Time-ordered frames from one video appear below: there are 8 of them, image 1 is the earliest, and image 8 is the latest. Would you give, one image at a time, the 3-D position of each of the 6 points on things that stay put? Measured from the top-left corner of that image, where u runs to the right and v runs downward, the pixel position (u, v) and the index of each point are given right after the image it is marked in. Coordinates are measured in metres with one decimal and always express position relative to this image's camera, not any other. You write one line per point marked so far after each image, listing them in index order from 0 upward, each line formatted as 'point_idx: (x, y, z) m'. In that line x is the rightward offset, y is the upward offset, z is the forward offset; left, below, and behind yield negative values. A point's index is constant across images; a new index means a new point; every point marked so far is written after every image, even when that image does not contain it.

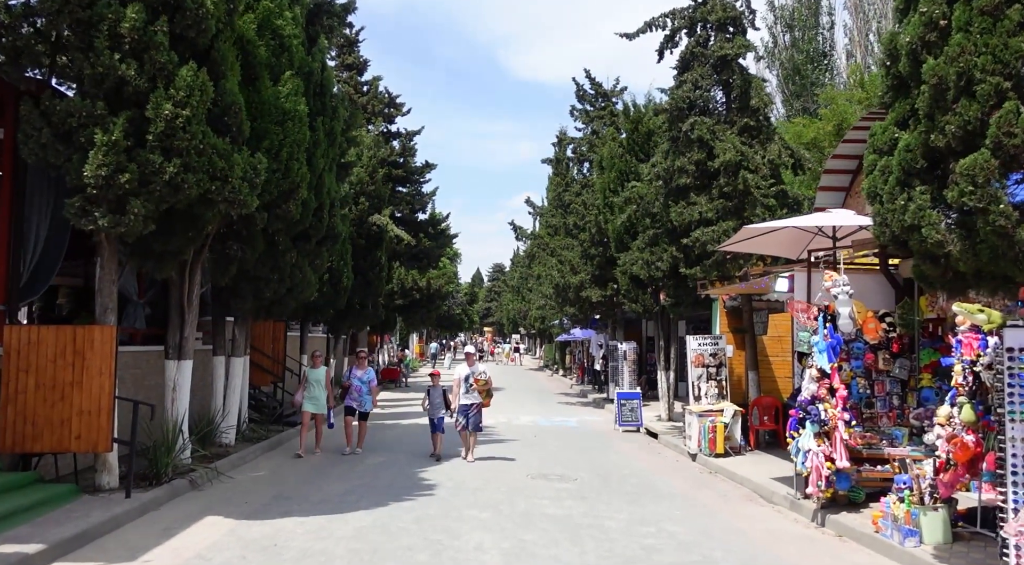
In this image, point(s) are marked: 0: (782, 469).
0: (+4.3, -3.0, +12.2) m
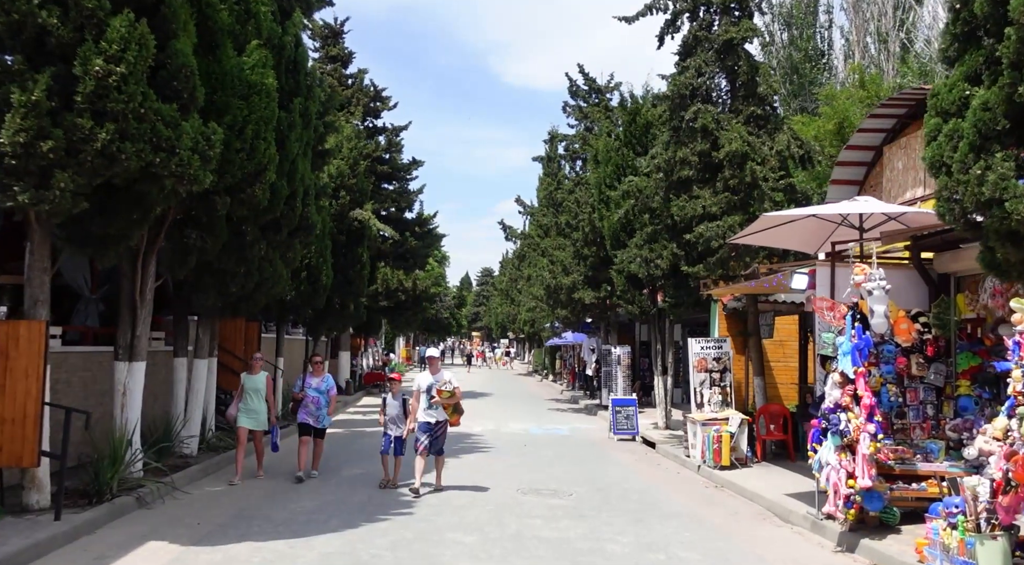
0: (+4.1, -3.0, +11.2) m
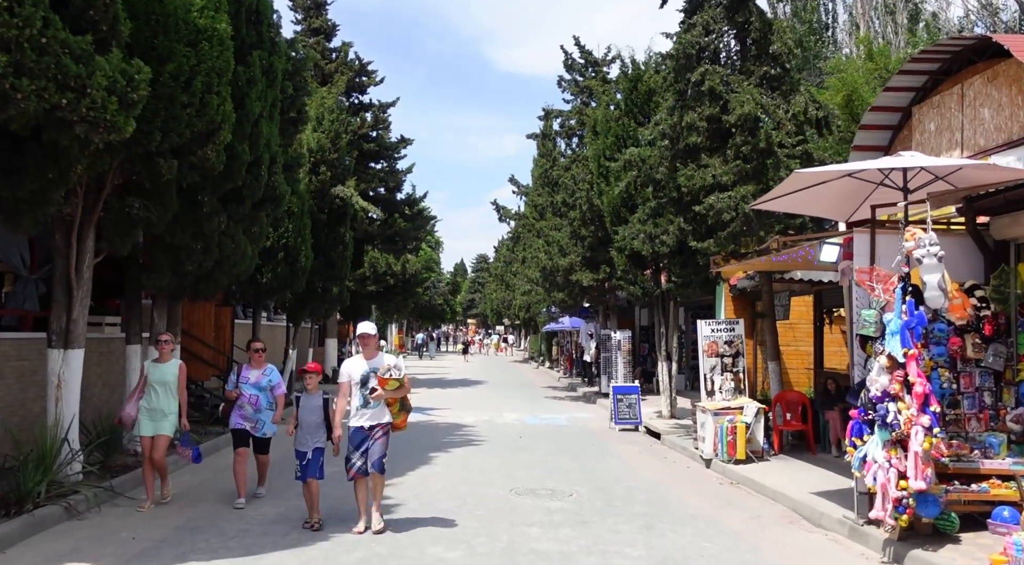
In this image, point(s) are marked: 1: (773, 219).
0: (+4.1, -2.6, +10.0) m
1: (+4.5, +1.1, +13.1) m
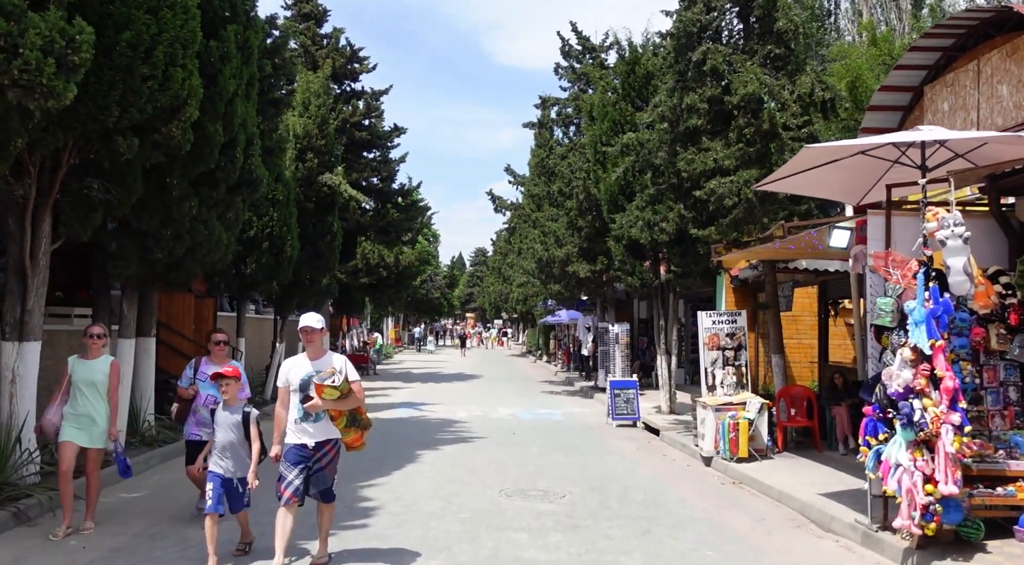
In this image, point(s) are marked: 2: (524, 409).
0: (+3.9, -2.5, +9.5) m
1: (+4.3, +1.3, +12.5) m
2: (+0.3, -3.1, +18.8) m
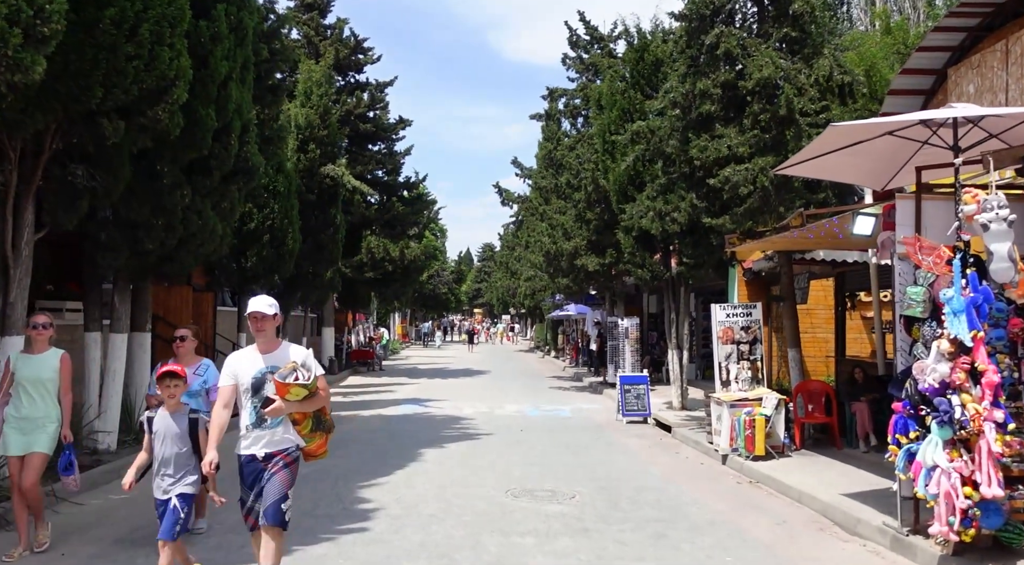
0: (+4.0, -2.3, +9.0) m
1: (+4.4, +1.4, +12.1) m
2: (+0.5, -2.9, +18.4) m
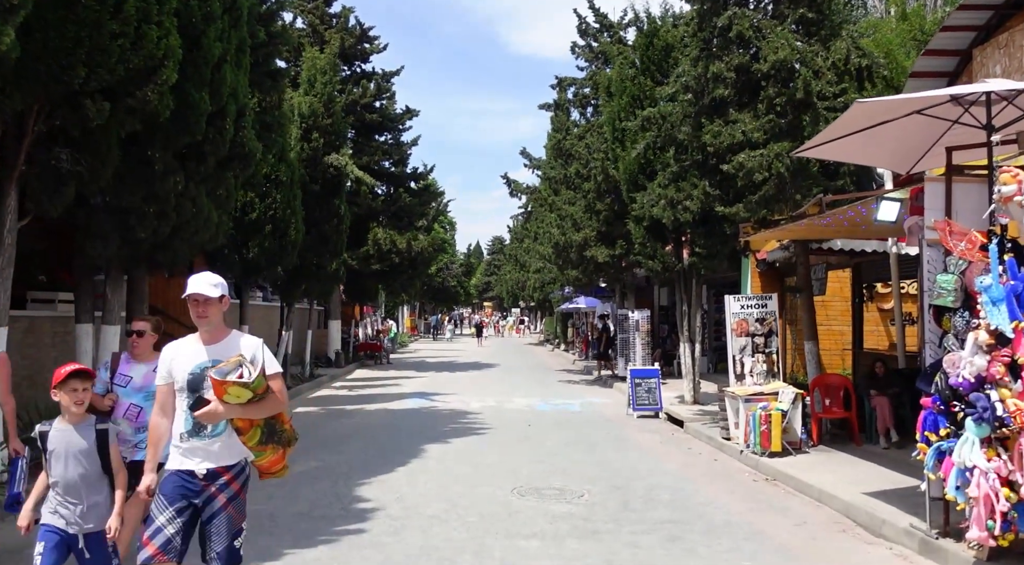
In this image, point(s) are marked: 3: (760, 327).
0: (+4.1, -2.2, +8.6) m
1: (+4.5, +1.6, +11.6) m
2: (+0.7, -2.7, +18.1) m
3: (+3.9, -0.7, +12.0) m
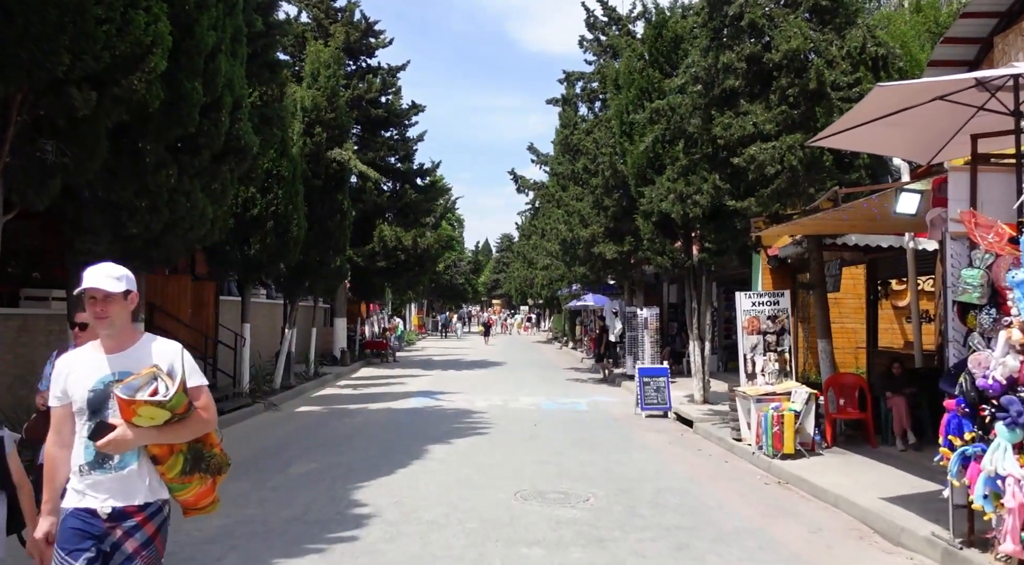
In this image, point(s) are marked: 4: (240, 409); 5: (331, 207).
0: (+4.1, -2.2, +8.3) m
1: (+4.6, +1.6, +11.3) m
2: (+0.8, -2.7, +17.8) m
3: (+3.9, -0.6, +11.7) m
4: (-4.7, -2.2, +13.4) m
5: (-4.0, +1.7, +17.1) m
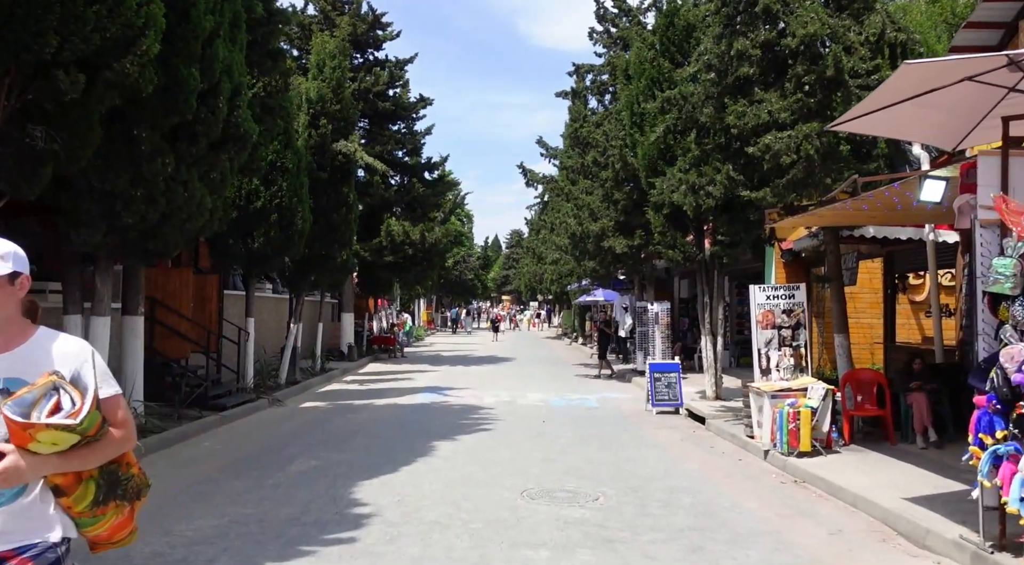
0: (+4.2, -2.1, +8.0) m
1: (+4.7, +1.7, +10.9) m
2: (+1.0, -2.5, +17.5) m
3: (+4.0, -0.5, +11.3) m
4: (-4.6, -2.1, +13.1) m
5: (-3.8, +1.8, +16.9) m
